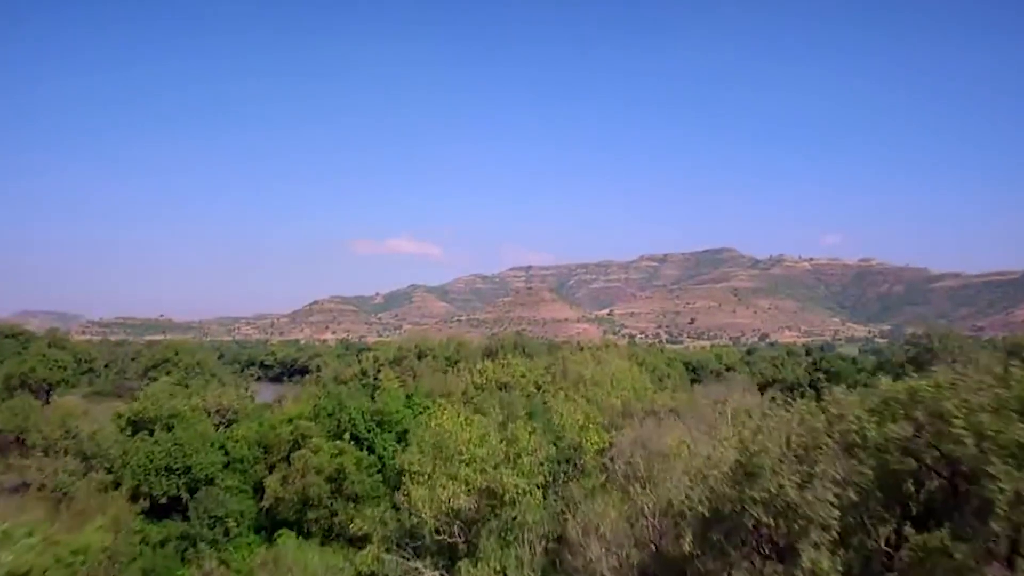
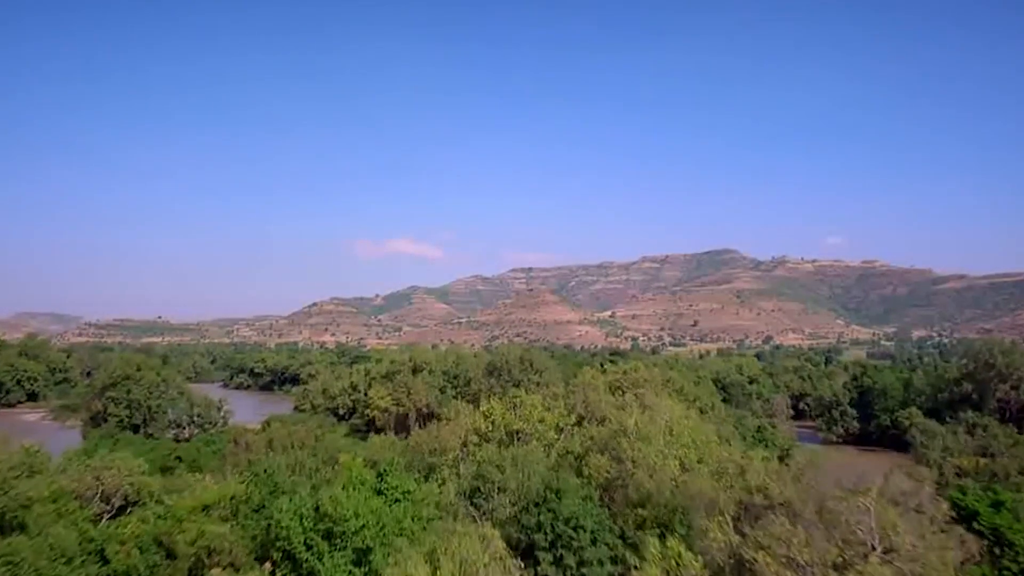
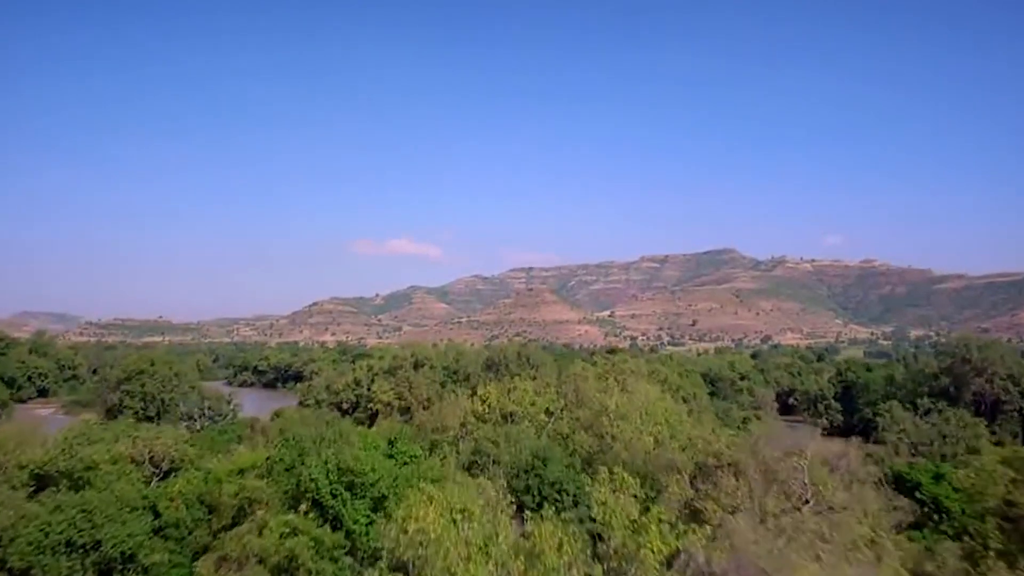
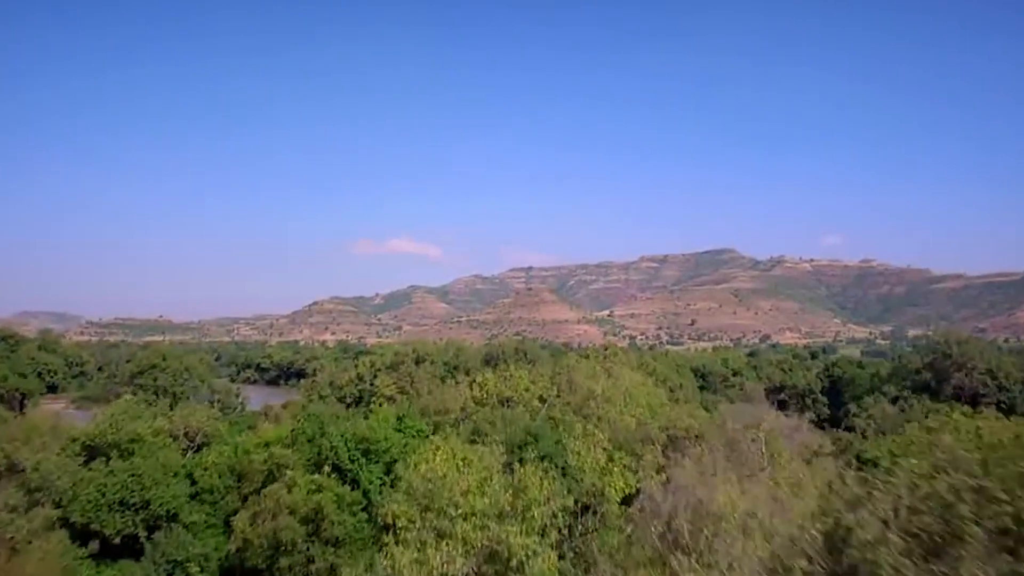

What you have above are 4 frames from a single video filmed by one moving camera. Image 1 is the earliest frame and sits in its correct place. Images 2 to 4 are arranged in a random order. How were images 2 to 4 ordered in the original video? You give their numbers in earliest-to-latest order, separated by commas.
4, 3, 2
